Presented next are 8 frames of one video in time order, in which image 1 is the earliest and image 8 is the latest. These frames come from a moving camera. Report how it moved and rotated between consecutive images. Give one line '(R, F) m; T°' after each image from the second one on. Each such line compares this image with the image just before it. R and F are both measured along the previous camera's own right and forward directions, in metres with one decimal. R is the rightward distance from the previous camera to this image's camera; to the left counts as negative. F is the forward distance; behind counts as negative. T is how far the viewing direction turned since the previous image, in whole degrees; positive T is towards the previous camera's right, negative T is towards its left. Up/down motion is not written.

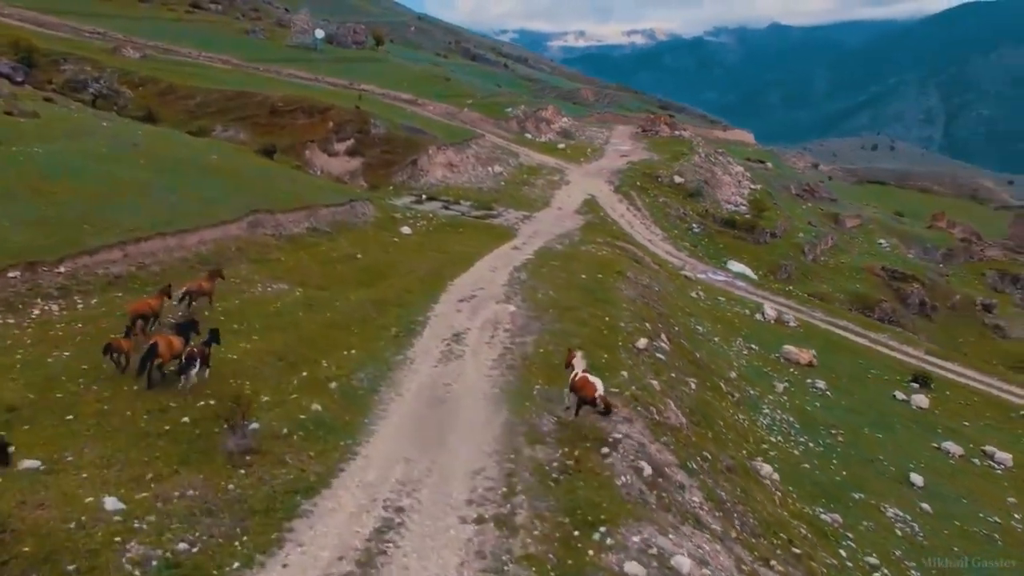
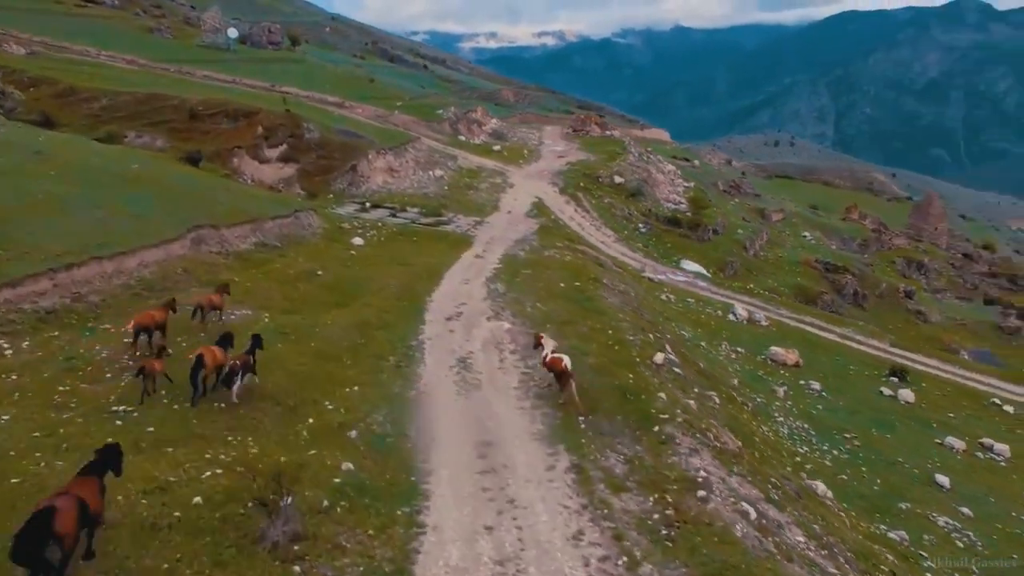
(-3.6, +2.7) m; +7°
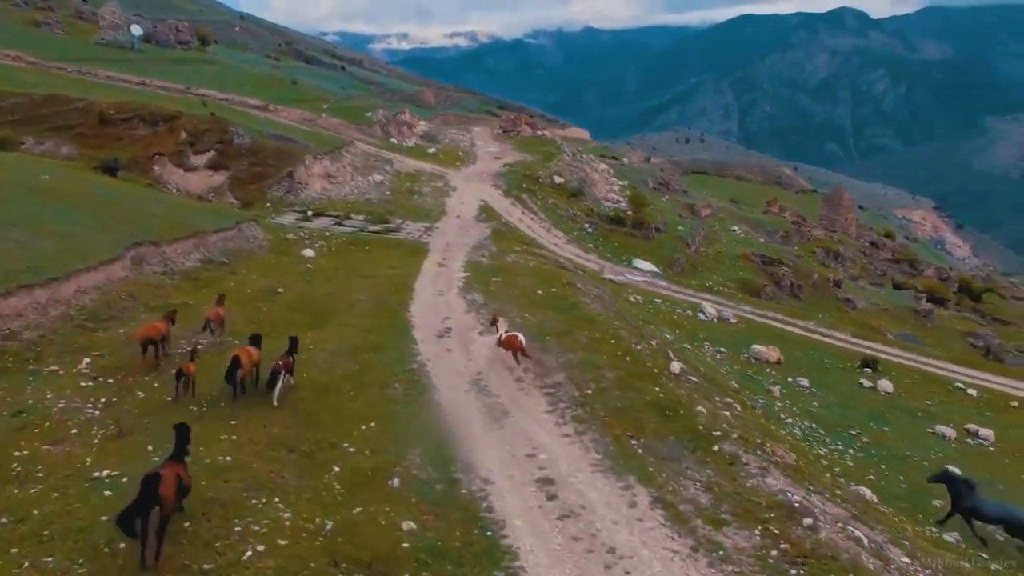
(-3.4, +2.1) m; +7°
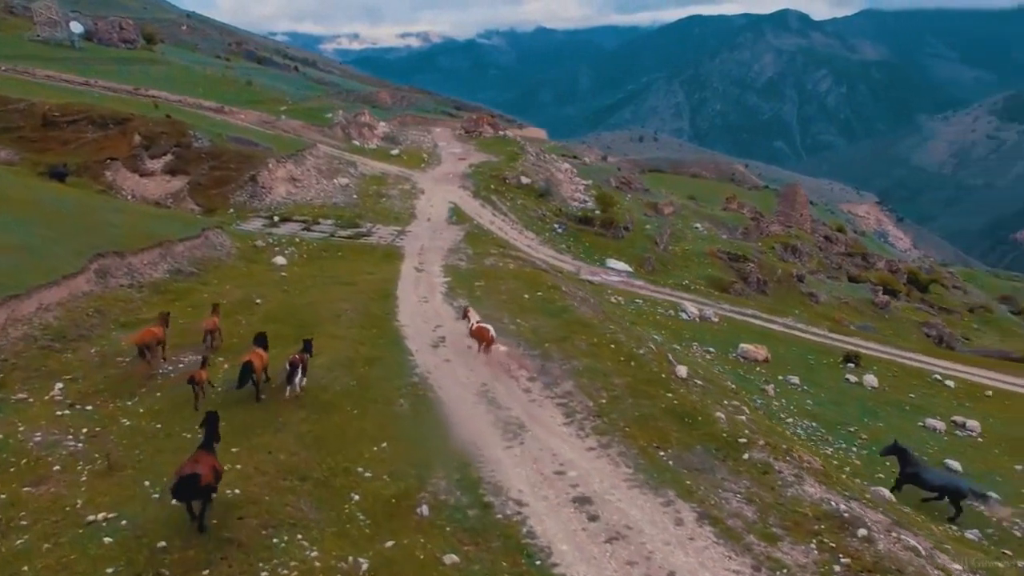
(-1.7, +1.0) m; +4°
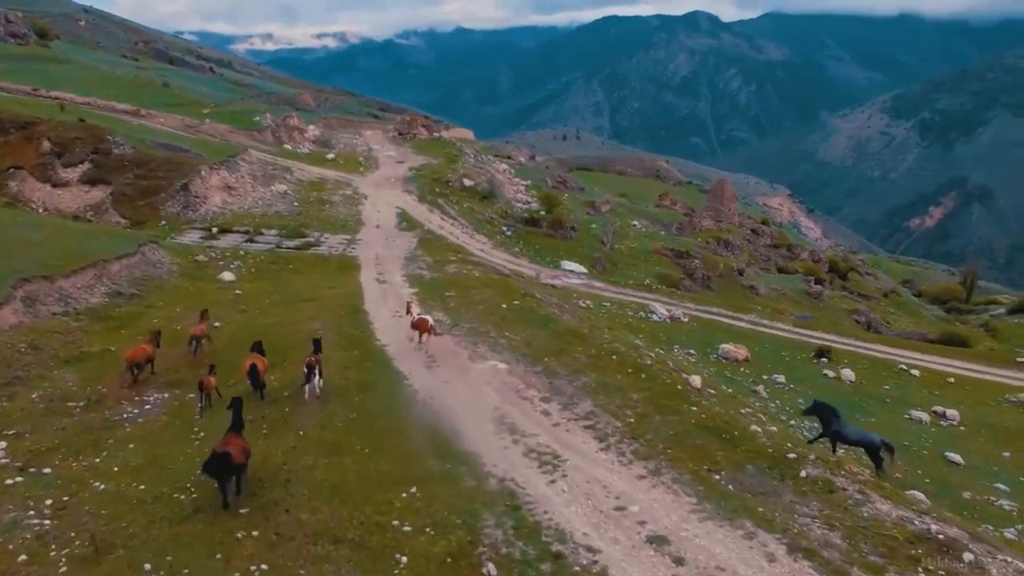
(-2.8, +1.9) m; +7°
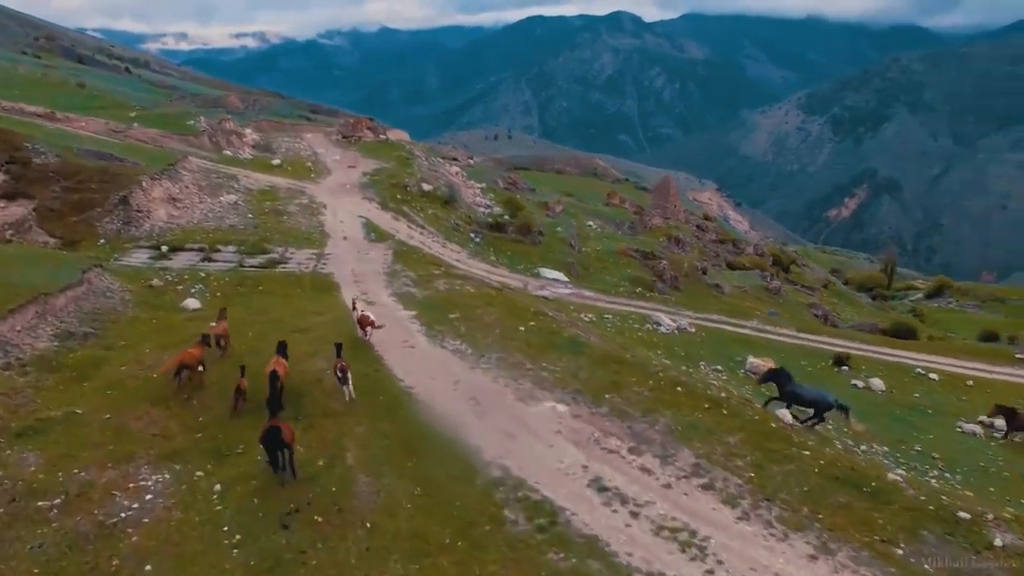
(-4.1, +3.7) m; +6°
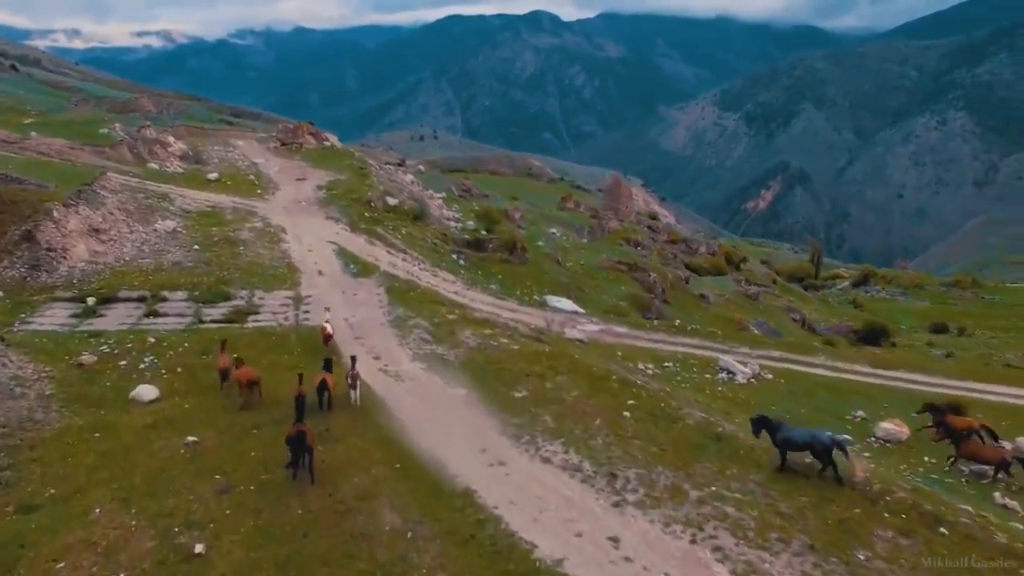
(-6.1, +8.8) m; +7°
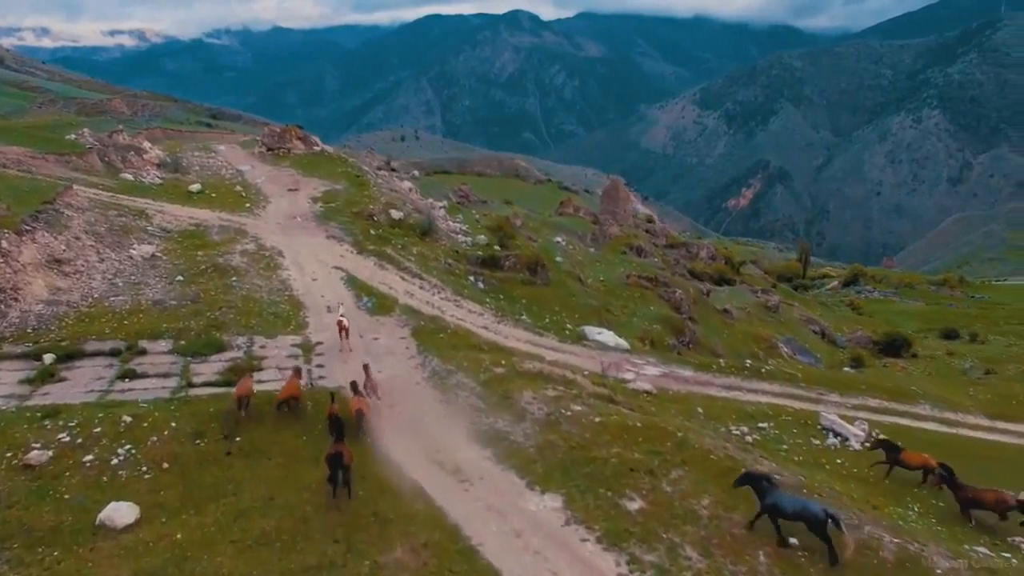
(-3.7, +6.7) m; +2°
